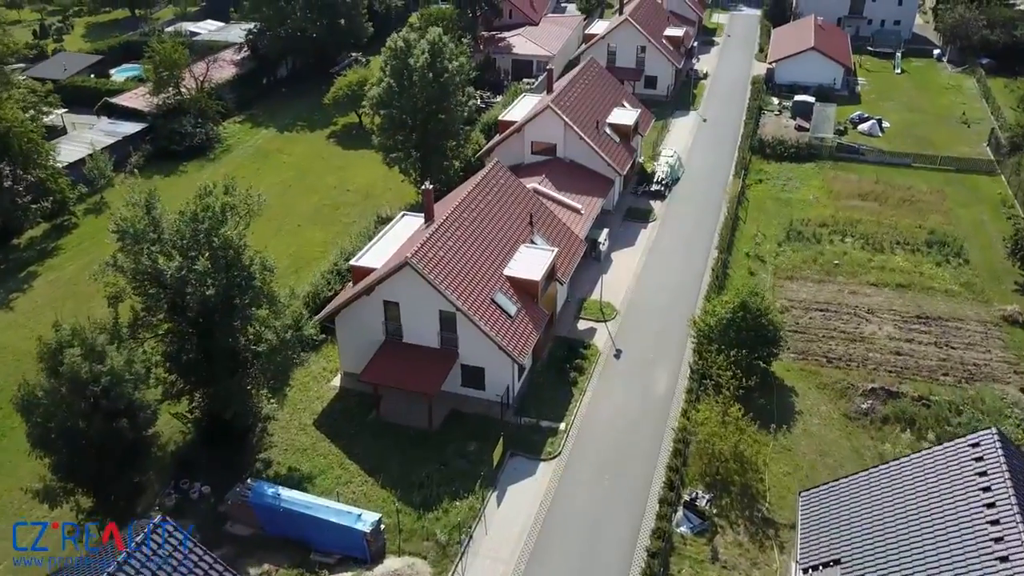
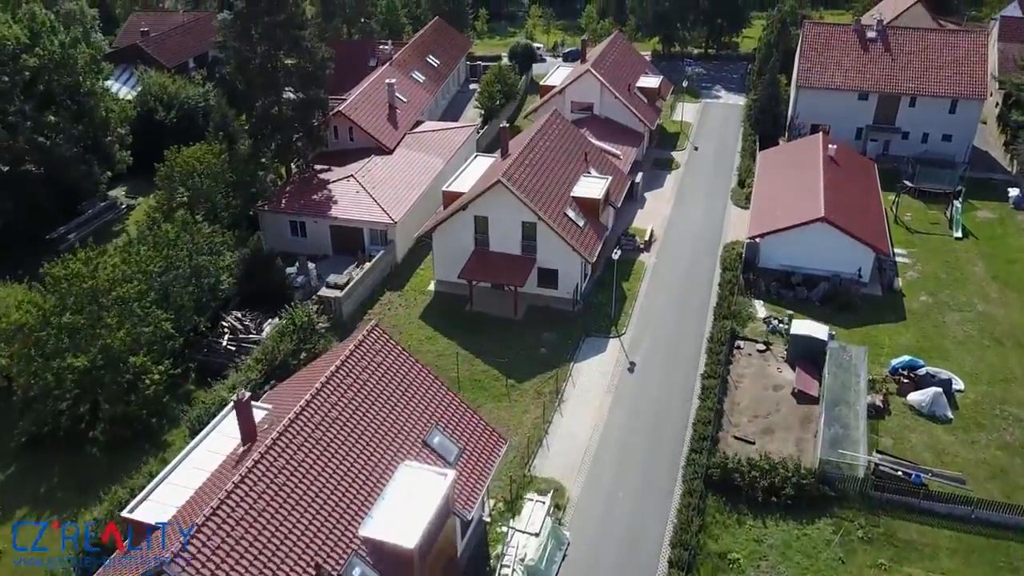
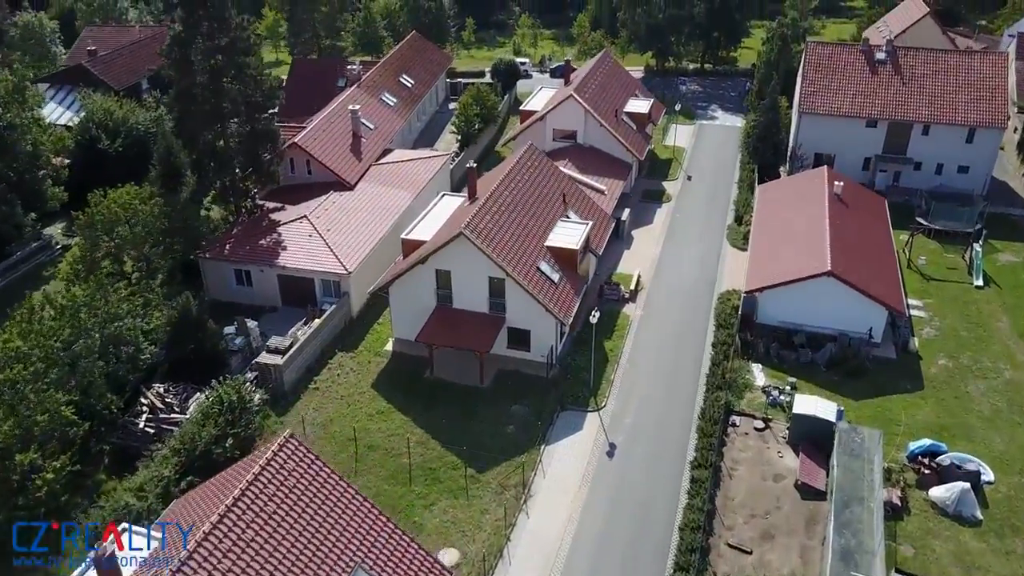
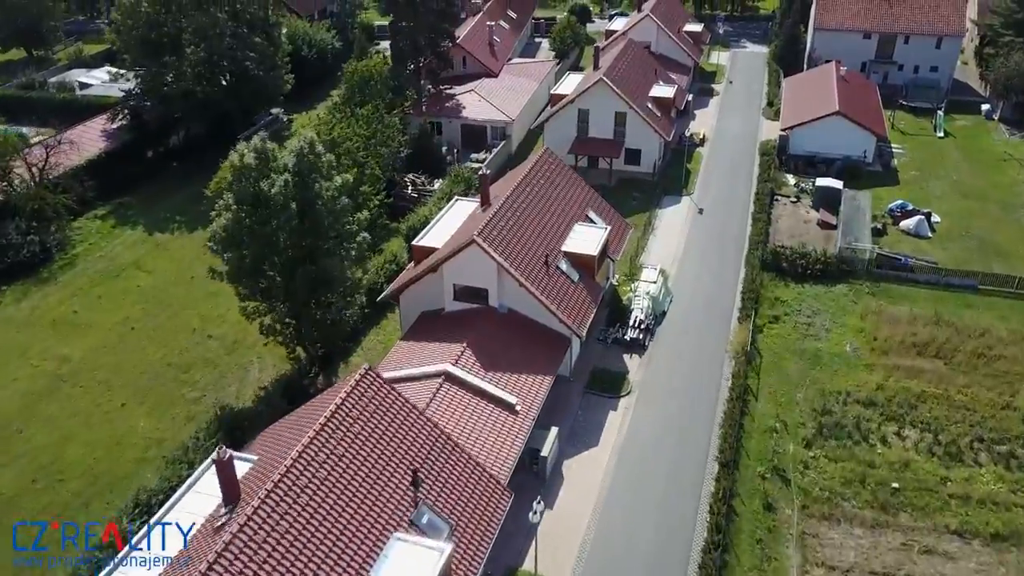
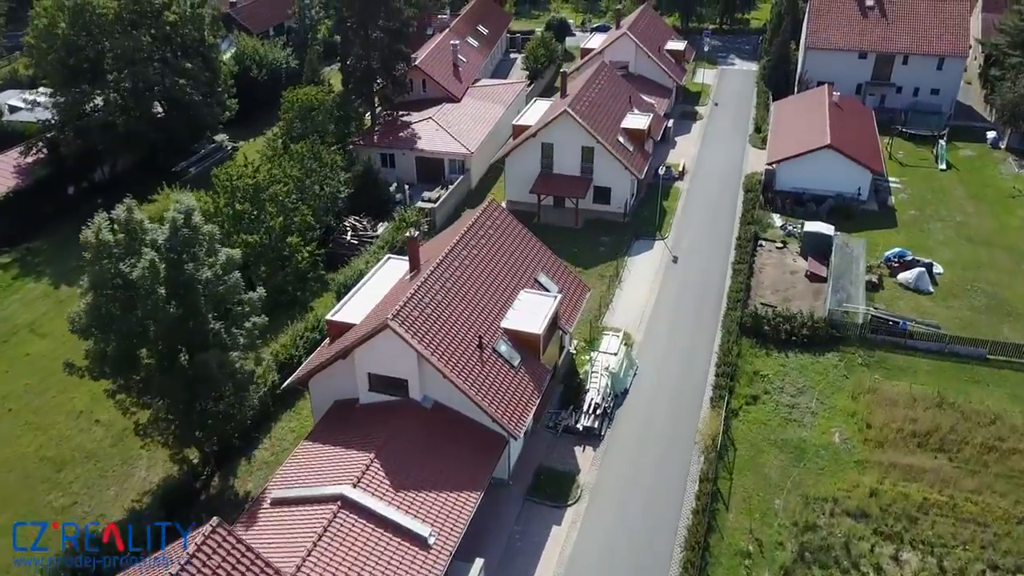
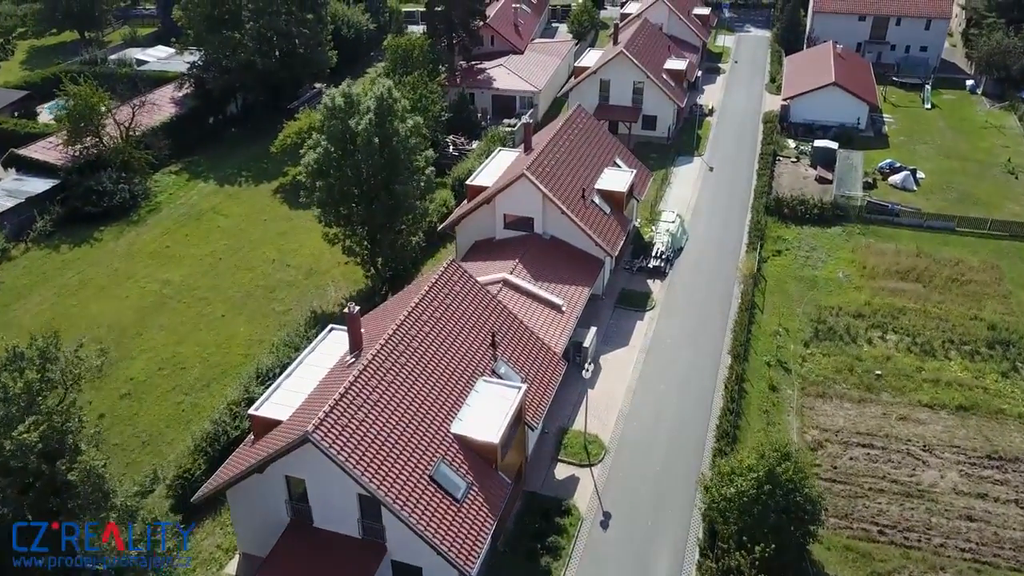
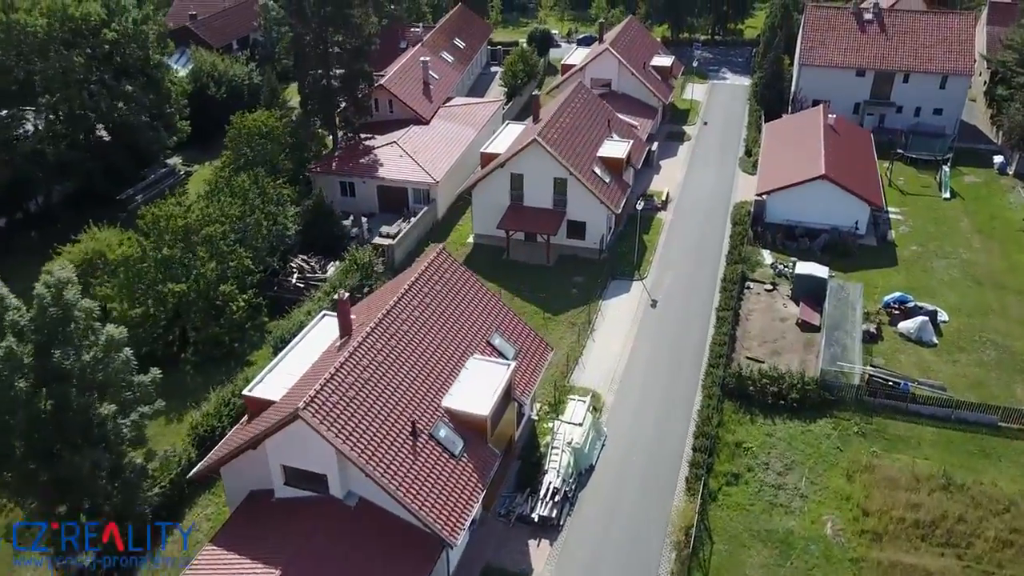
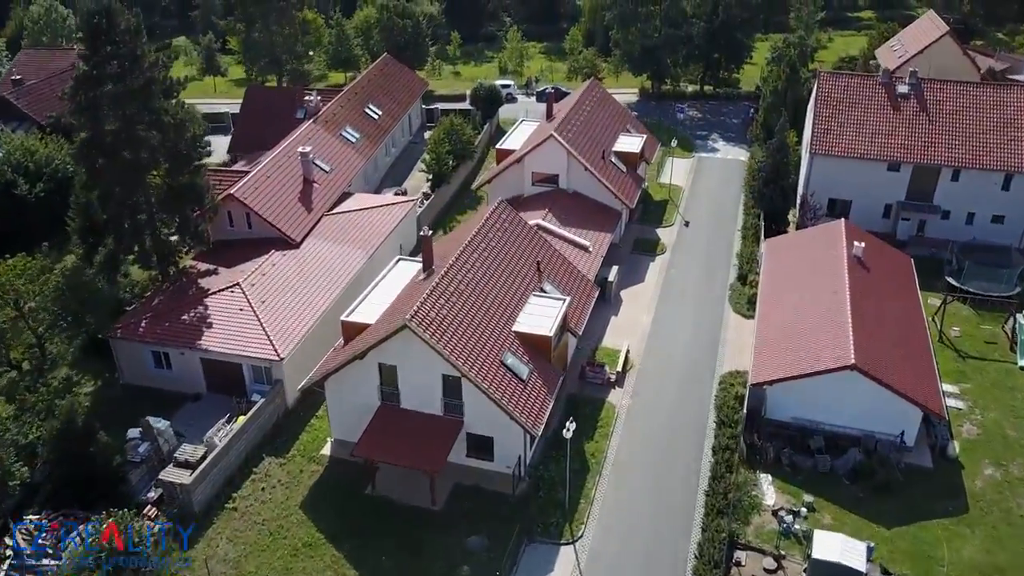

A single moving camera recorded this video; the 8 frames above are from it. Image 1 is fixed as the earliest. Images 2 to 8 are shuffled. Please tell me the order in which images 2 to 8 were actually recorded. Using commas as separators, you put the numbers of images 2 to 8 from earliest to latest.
6, 4, 5, 7, 2, 3, 8
